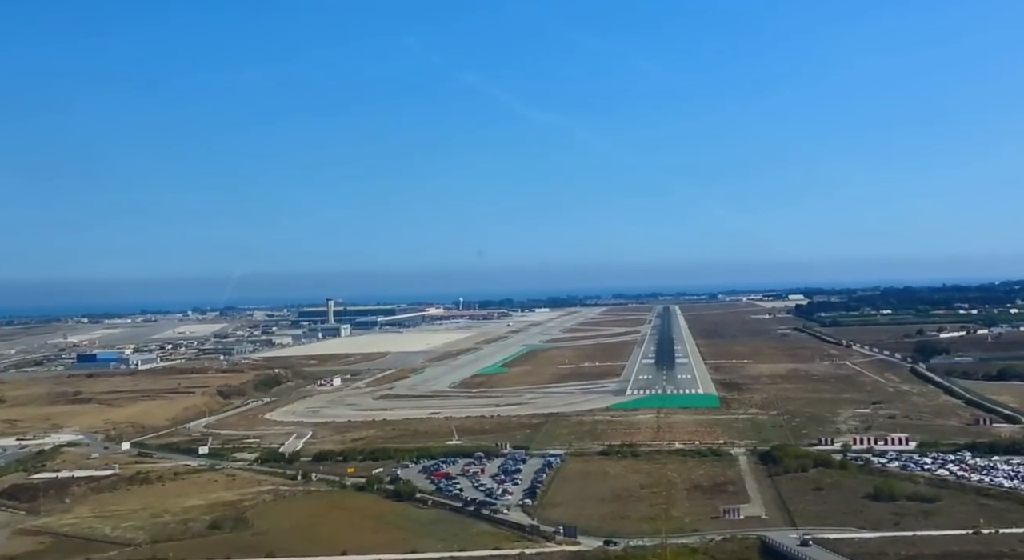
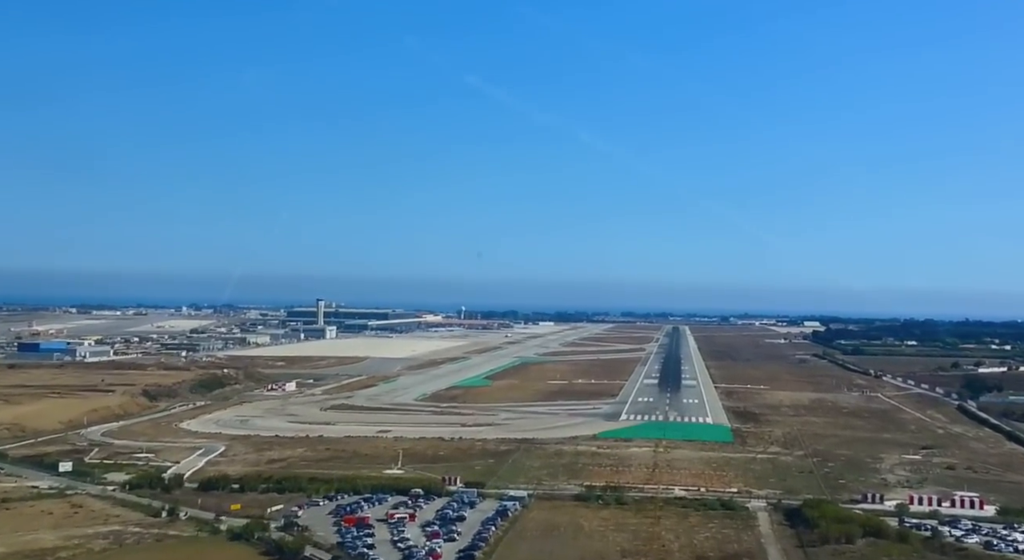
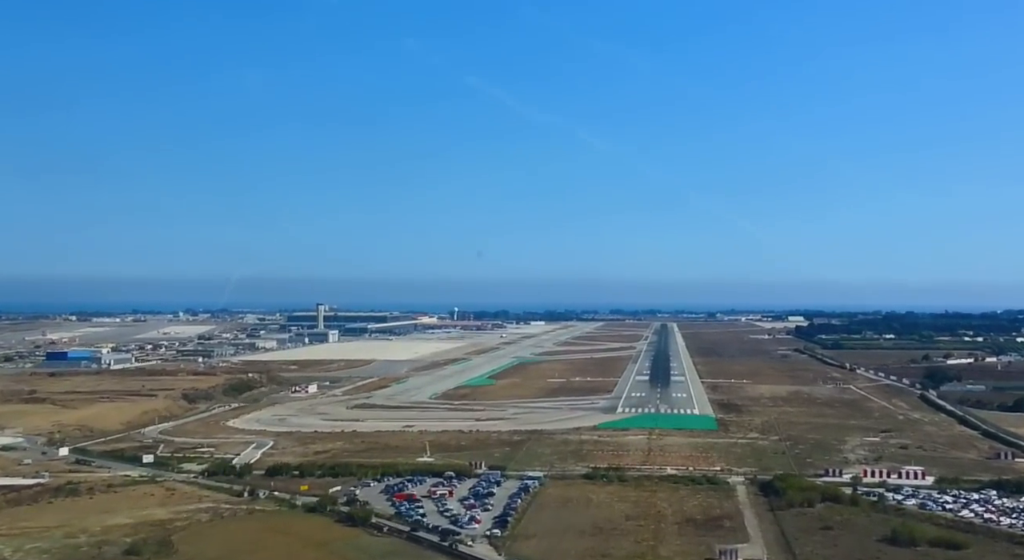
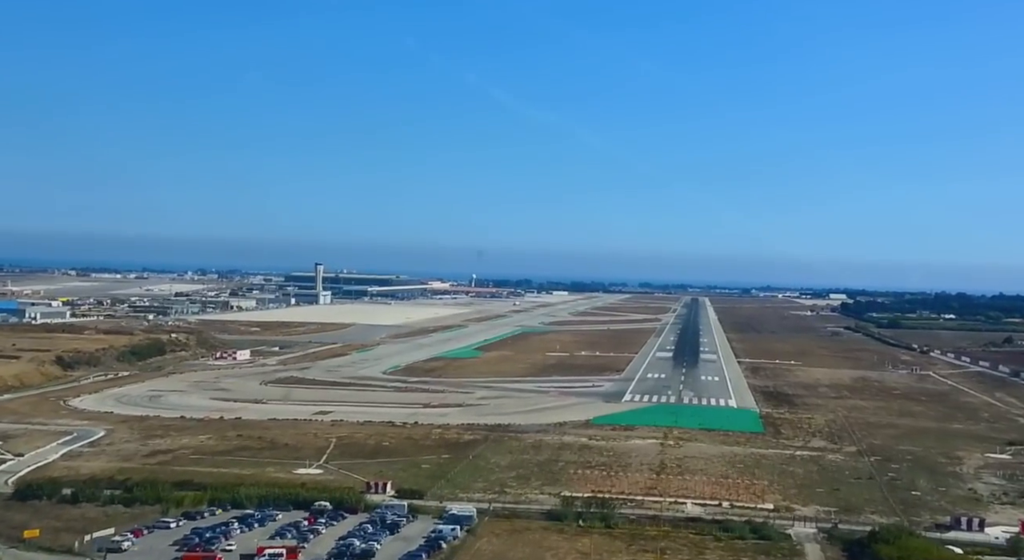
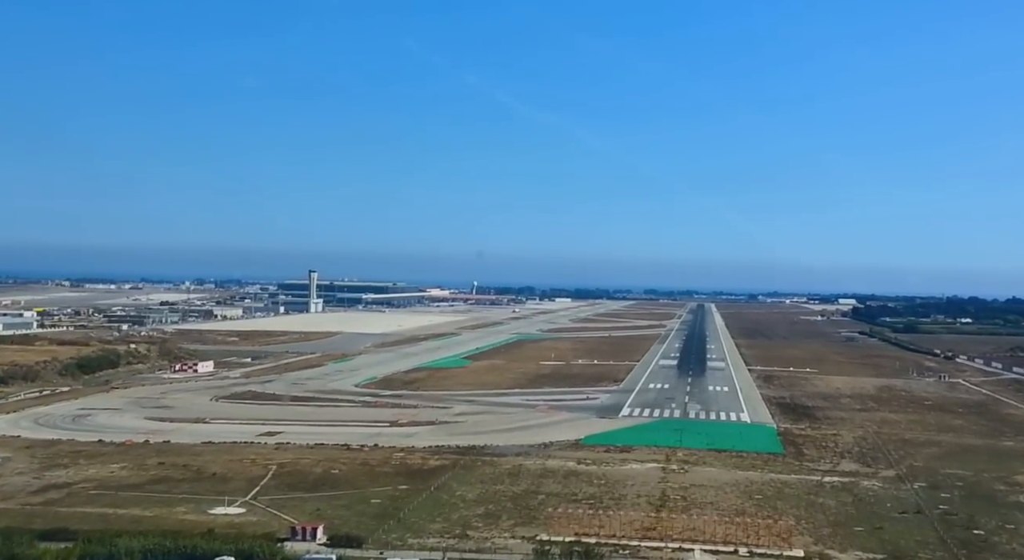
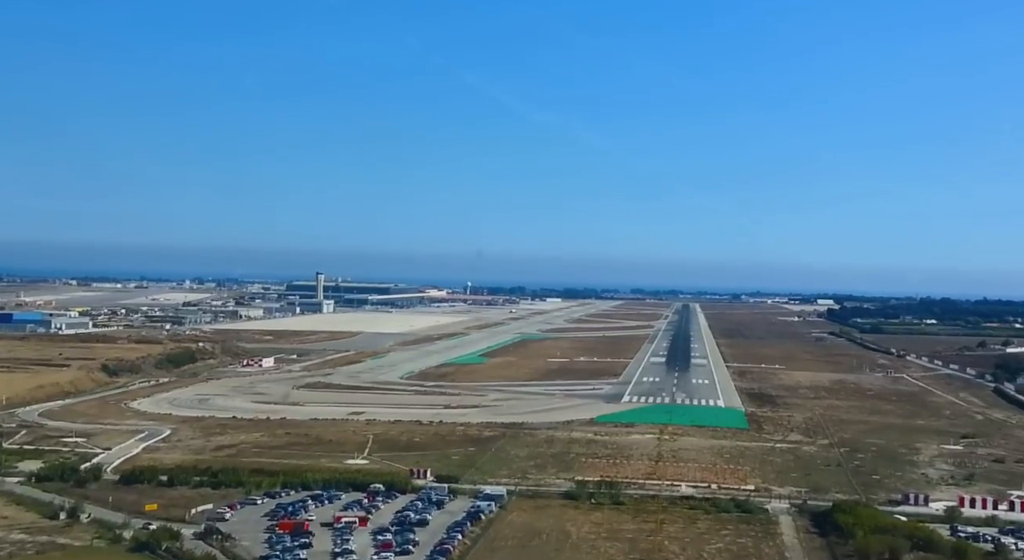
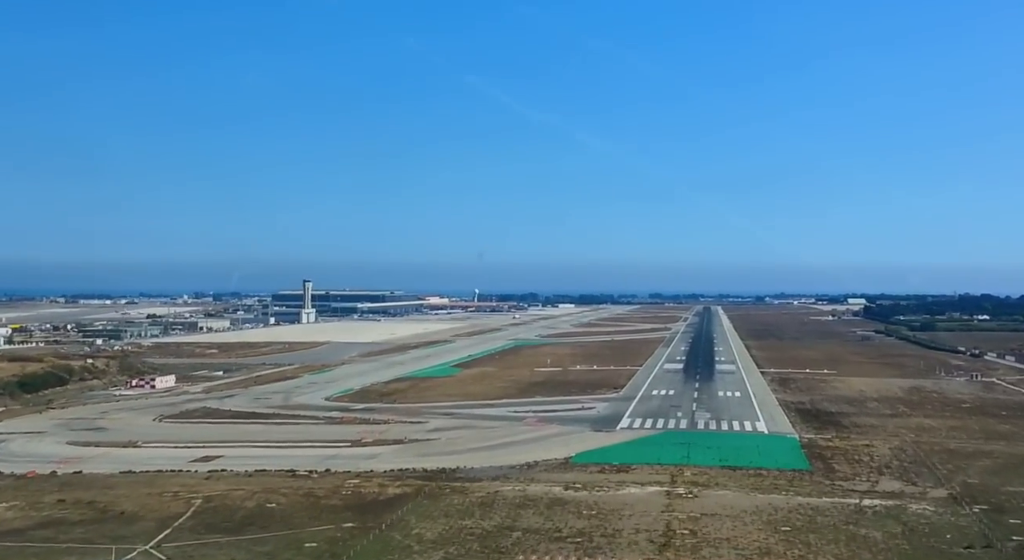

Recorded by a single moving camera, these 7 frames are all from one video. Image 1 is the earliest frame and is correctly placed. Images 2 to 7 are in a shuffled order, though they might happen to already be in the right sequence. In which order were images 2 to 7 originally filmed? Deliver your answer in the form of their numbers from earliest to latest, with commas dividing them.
3, 2, 6, 4, 5, 7
